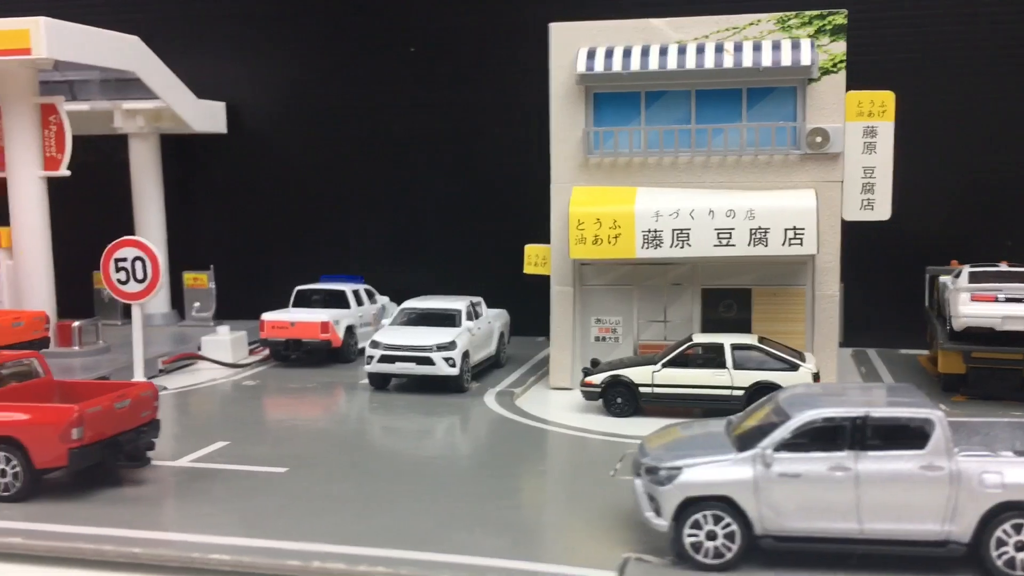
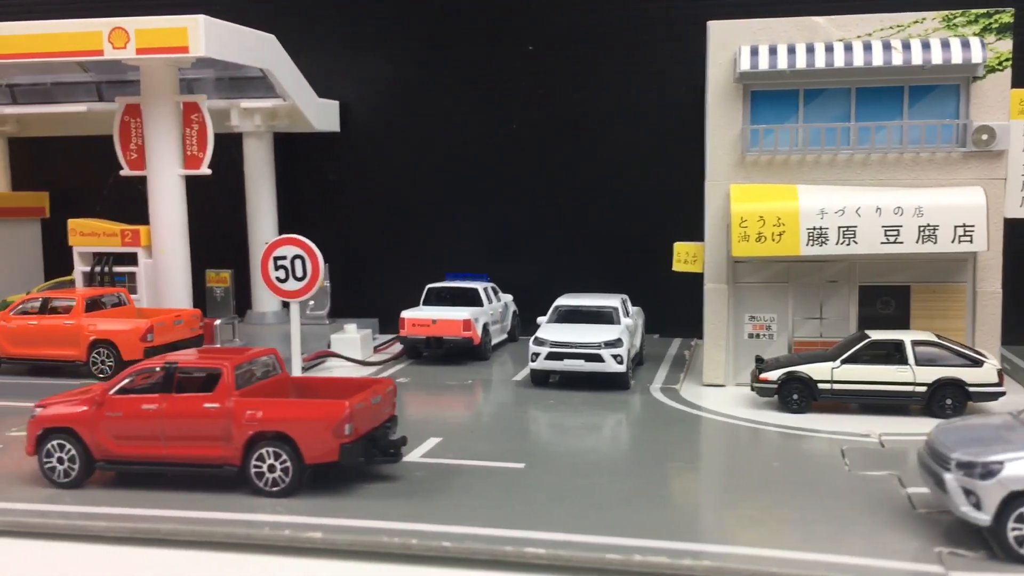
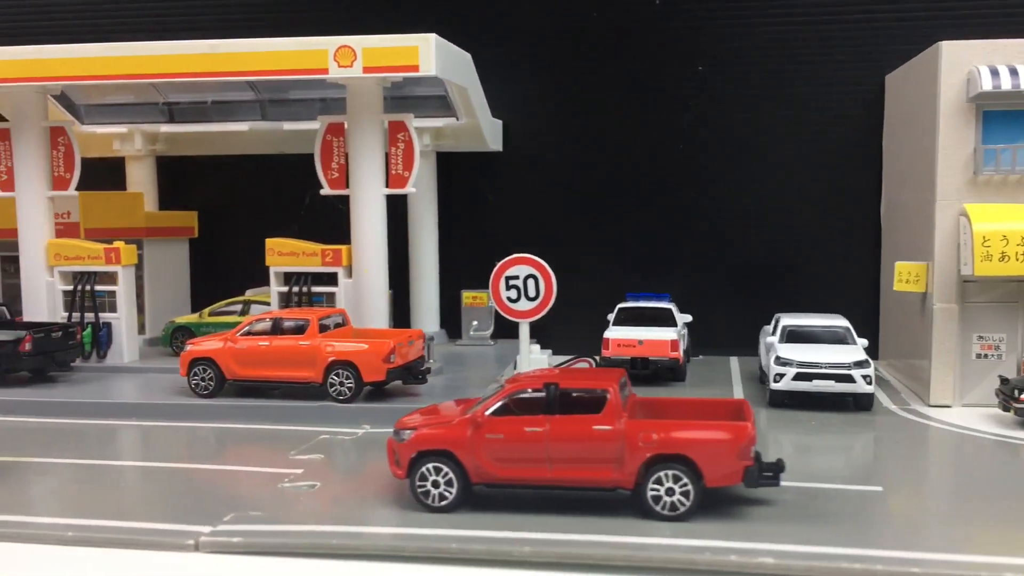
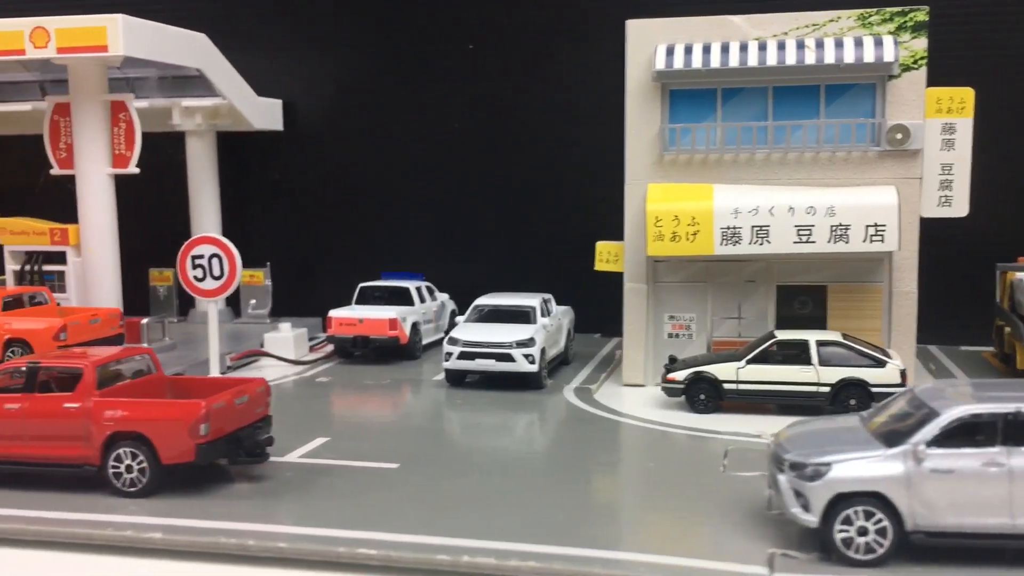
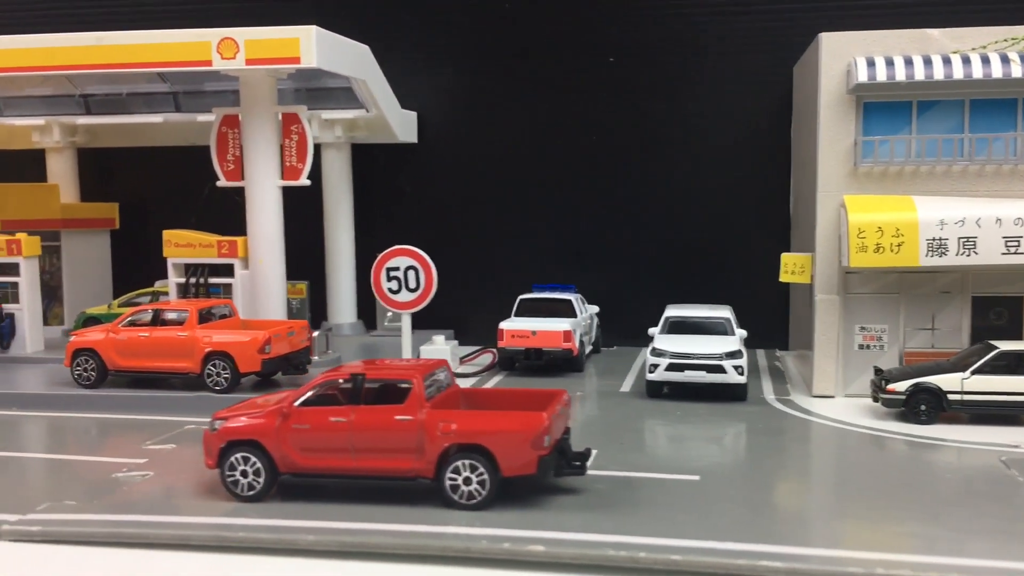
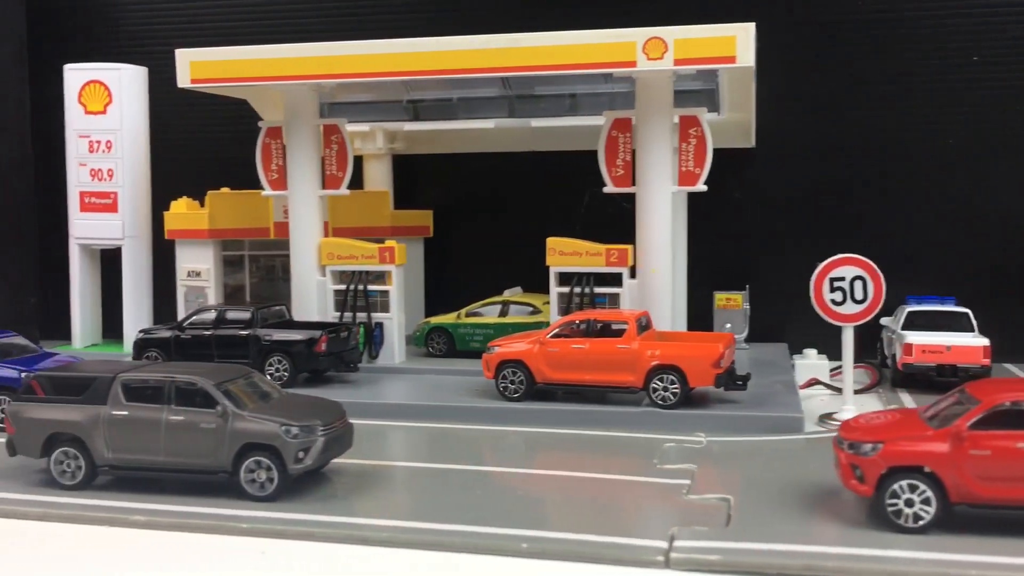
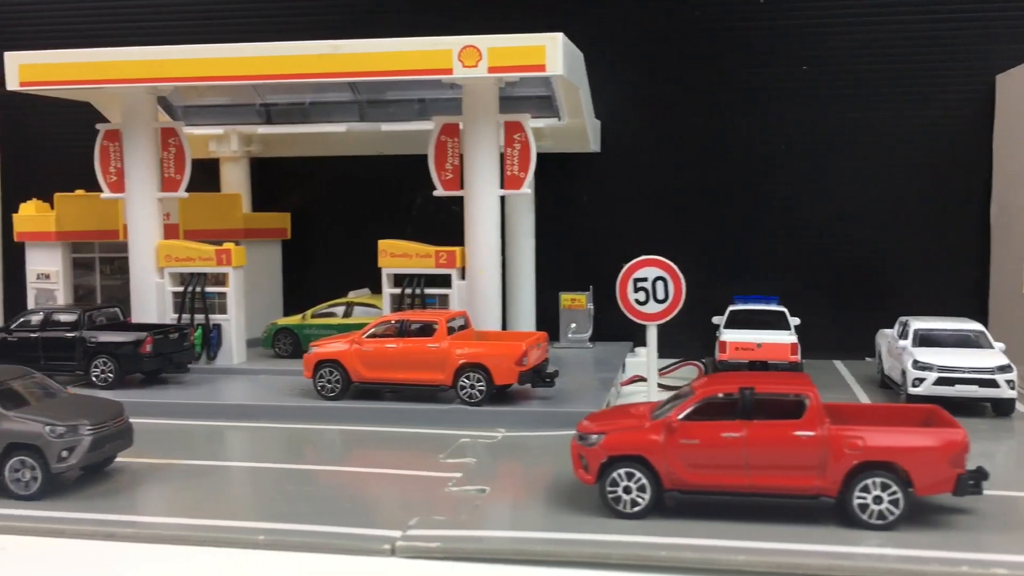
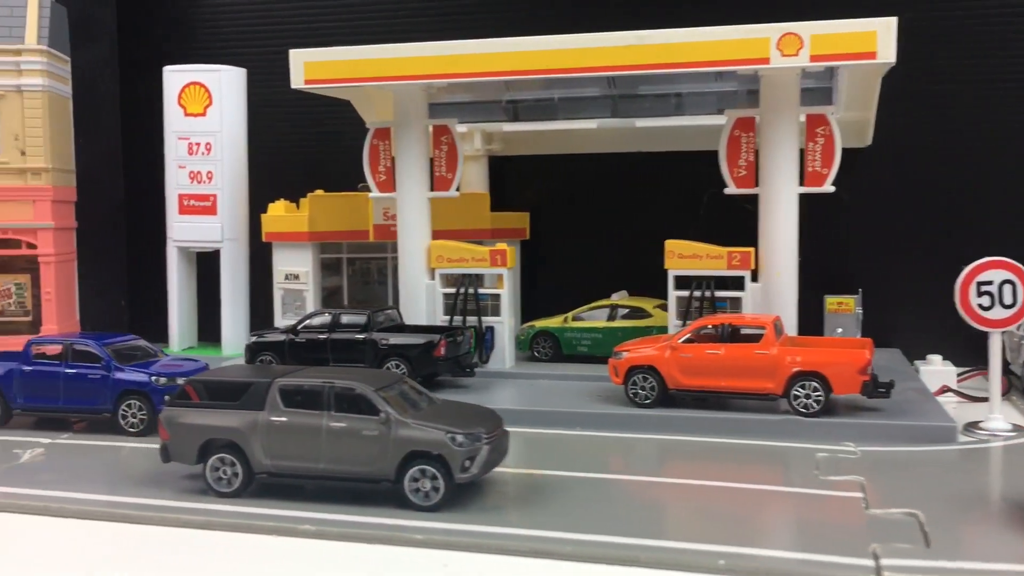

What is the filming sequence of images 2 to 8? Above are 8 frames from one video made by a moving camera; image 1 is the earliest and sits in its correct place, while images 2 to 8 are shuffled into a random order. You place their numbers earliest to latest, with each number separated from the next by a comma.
4, 2, 5, 3, 7, 6, 8
